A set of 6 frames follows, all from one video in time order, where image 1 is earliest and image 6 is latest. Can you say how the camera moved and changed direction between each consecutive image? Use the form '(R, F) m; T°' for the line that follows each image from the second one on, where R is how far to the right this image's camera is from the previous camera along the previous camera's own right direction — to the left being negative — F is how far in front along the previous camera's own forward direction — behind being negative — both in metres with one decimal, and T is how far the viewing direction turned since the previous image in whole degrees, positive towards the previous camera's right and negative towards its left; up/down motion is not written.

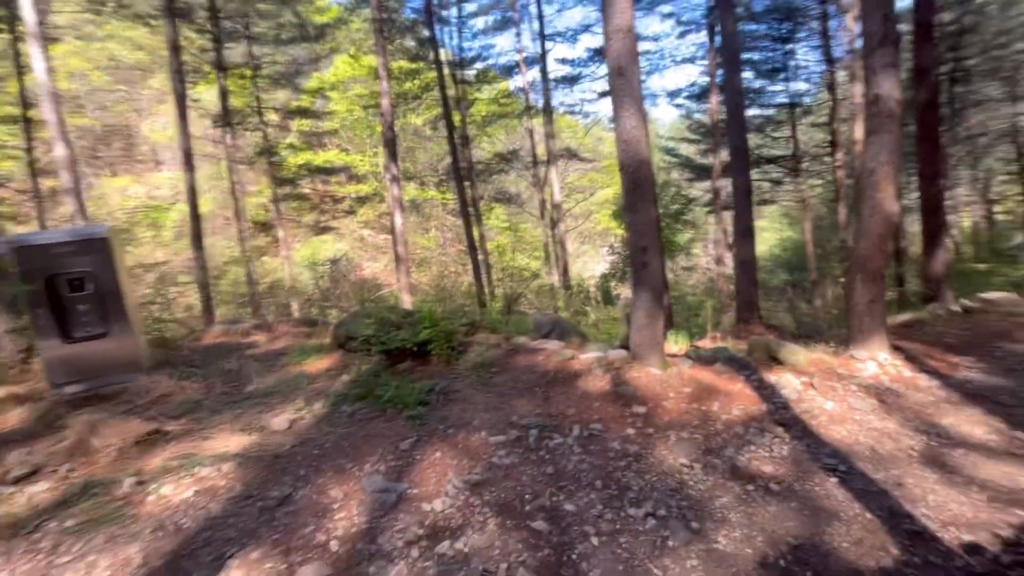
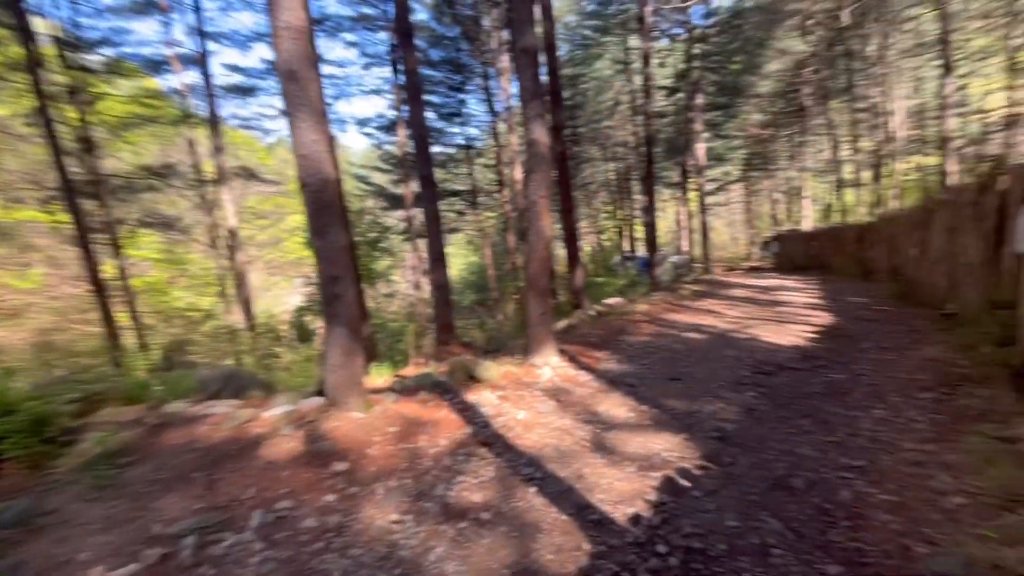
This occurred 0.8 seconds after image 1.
(+0.2, +0.4) m; +34°
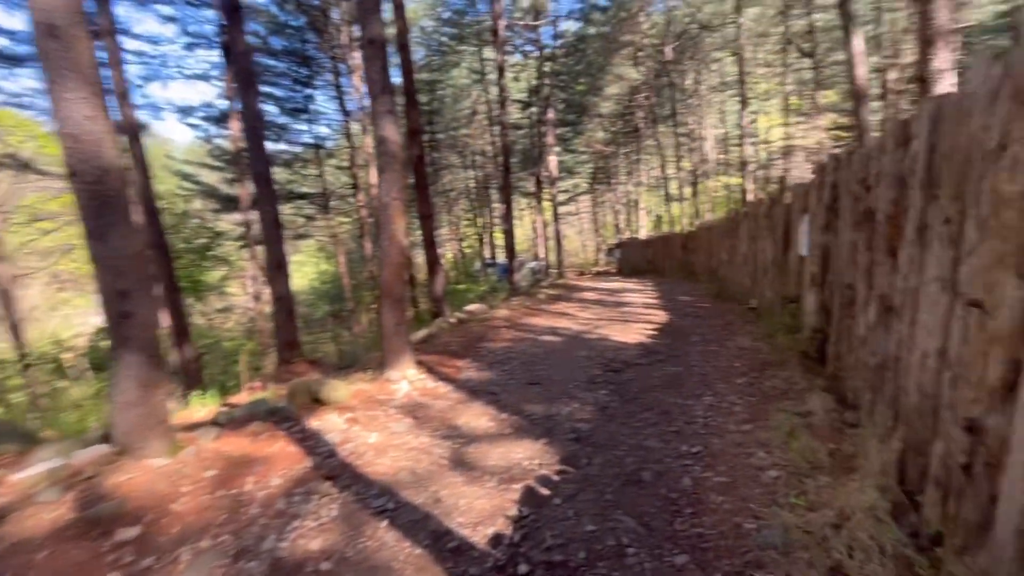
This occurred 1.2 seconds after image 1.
(+0.1, +0.2) m; +16°
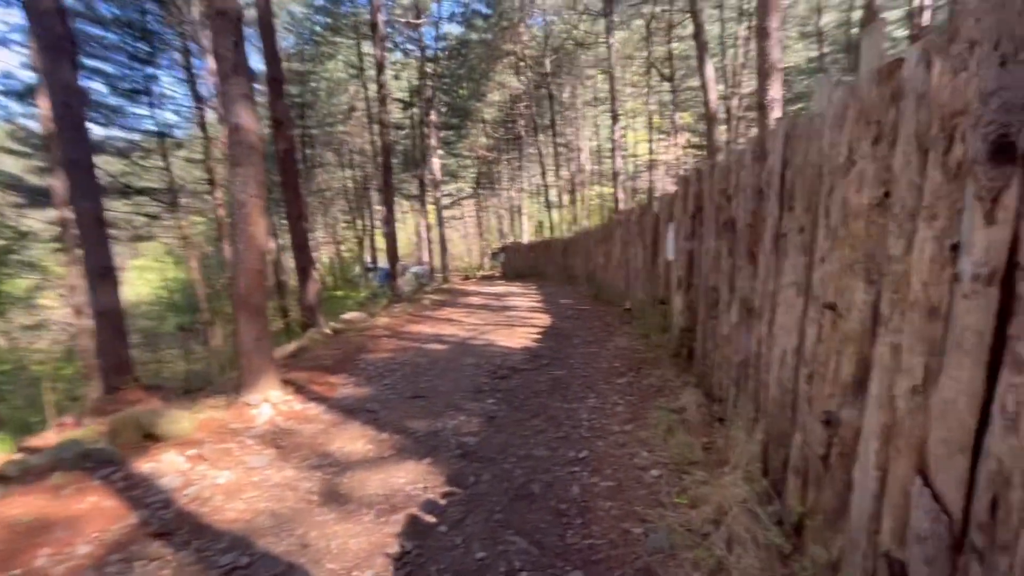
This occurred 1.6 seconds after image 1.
(0.0, +0.2) m; +14°
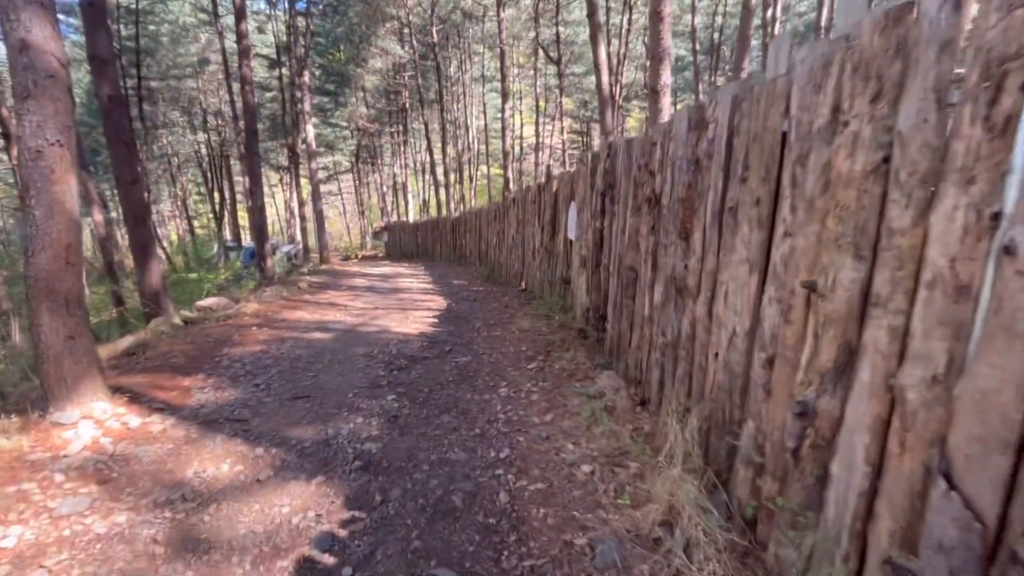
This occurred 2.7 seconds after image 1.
(-0.2, +0.5) m; +14°
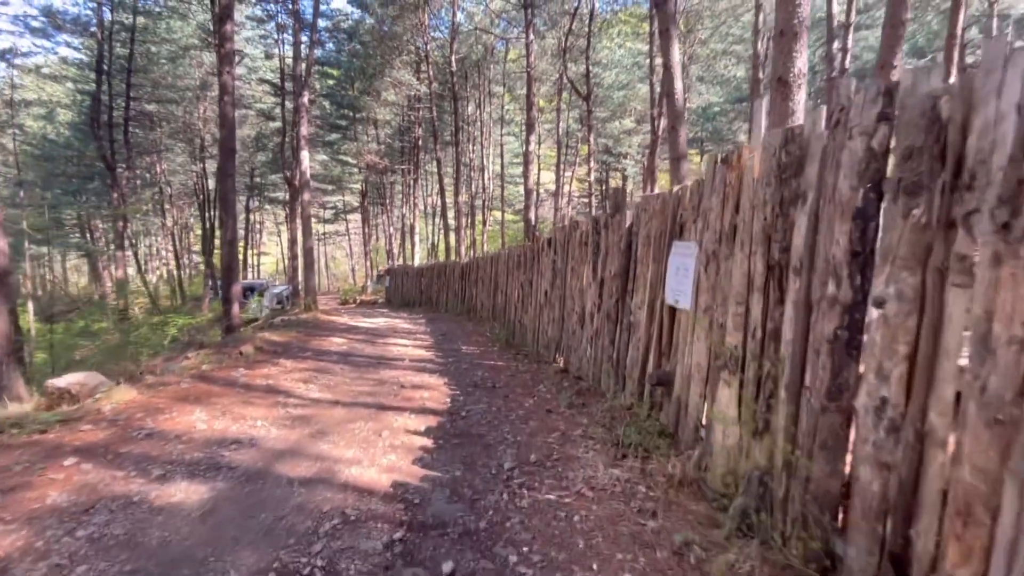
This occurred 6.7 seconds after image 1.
(-0.5, +3.3) m; -1°
